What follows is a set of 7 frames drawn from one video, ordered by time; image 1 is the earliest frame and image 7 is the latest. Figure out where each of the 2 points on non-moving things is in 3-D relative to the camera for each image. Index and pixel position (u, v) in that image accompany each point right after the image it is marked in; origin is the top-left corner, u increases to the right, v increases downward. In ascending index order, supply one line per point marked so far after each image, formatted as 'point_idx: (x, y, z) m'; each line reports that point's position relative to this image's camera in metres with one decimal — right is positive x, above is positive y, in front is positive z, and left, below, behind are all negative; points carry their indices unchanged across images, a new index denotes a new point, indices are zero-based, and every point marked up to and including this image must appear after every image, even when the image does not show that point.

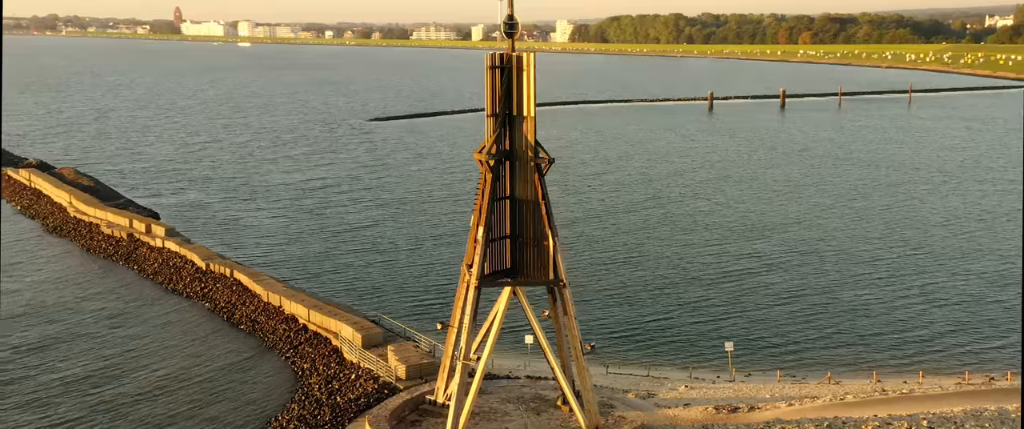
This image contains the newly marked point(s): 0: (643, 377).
0: (+1.9, -2.4, +12.5) m
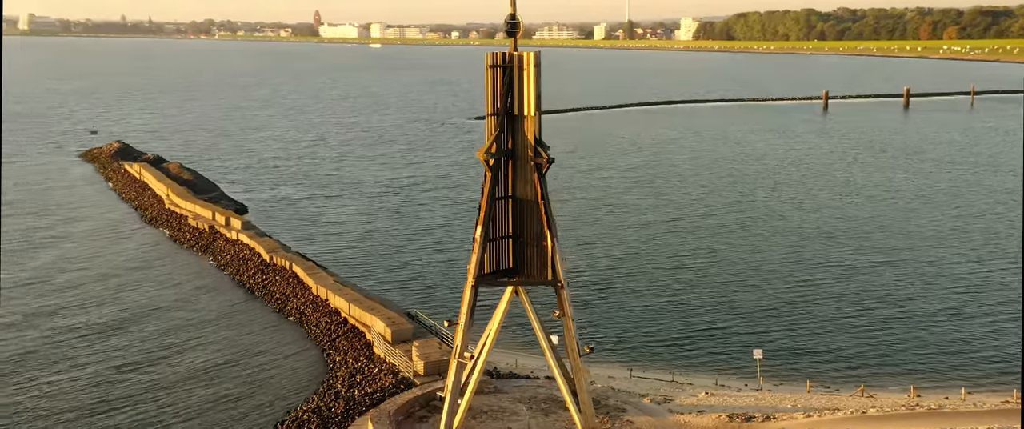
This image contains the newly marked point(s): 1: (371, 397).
0: (+2.2, -2.4, +12.3) m
1: (-1.9, -2.4, +11.4) m
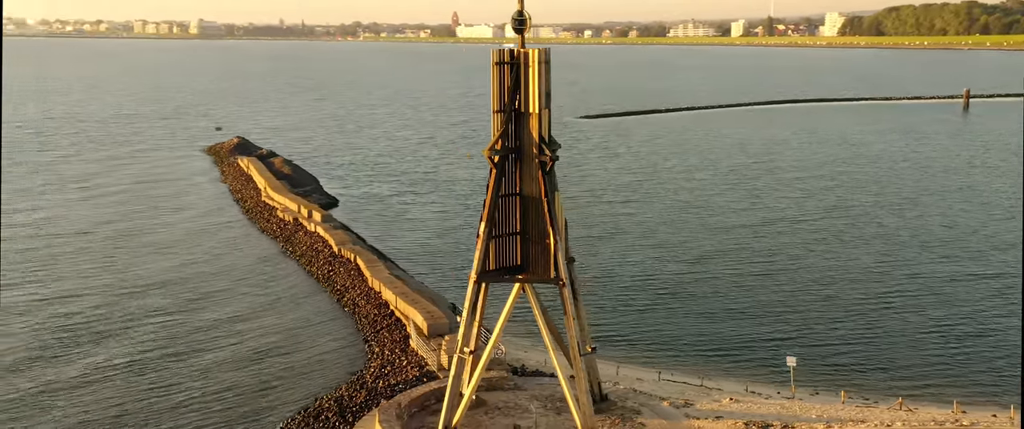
0: (+2.5, -2.4, +12.0) m
1: (-1.6, -2.4, +11.7) m
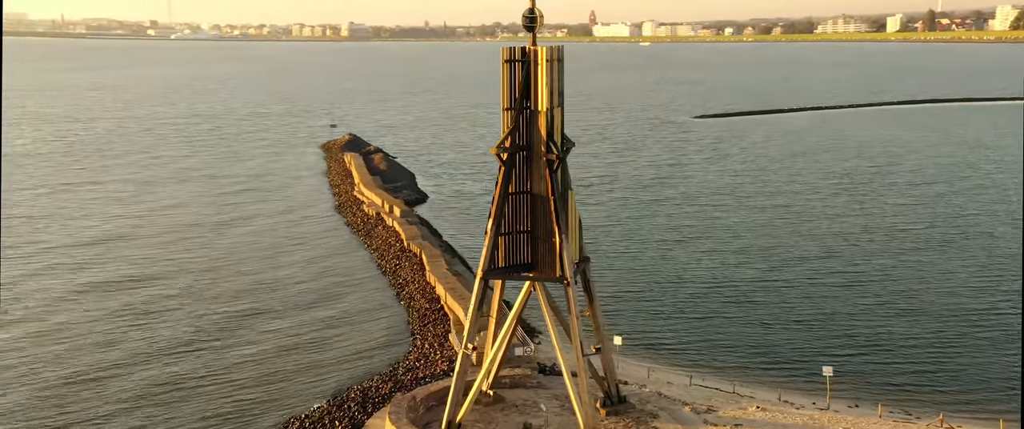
0: (+2.9, -2.5, +11.7) m
1: (-1.3, -2.3, +11.9) m
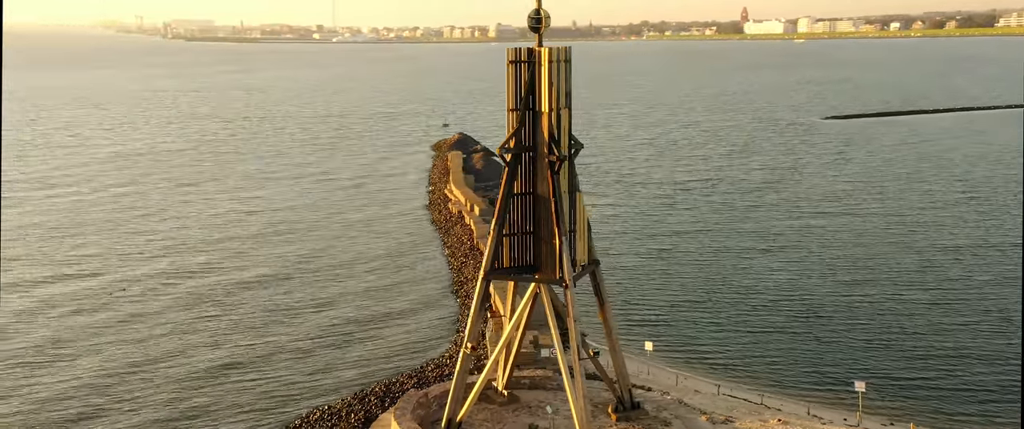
0: (+3.1, -2.5, +11.4) m
1: (-1.0, -2.3, +12.0) m
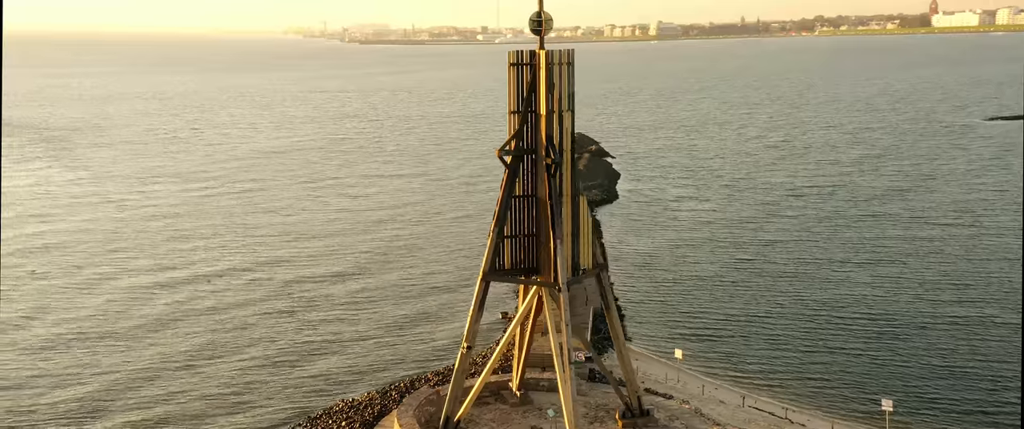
0: (+3.3, -2.6, +11.0) m
1: (-0.7, -2.3, +12.2) m
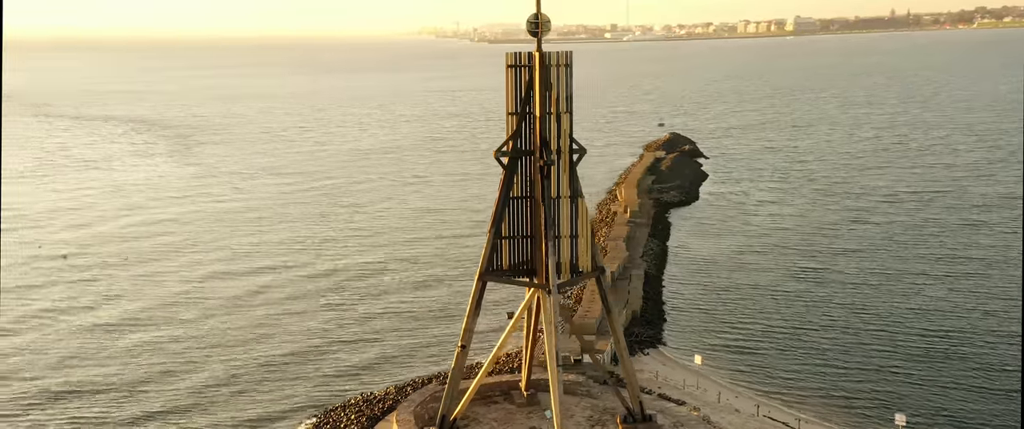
0: (+3.3, -2.7, +10.7) m
1: (-0.5, -2.3, +12.3) m
